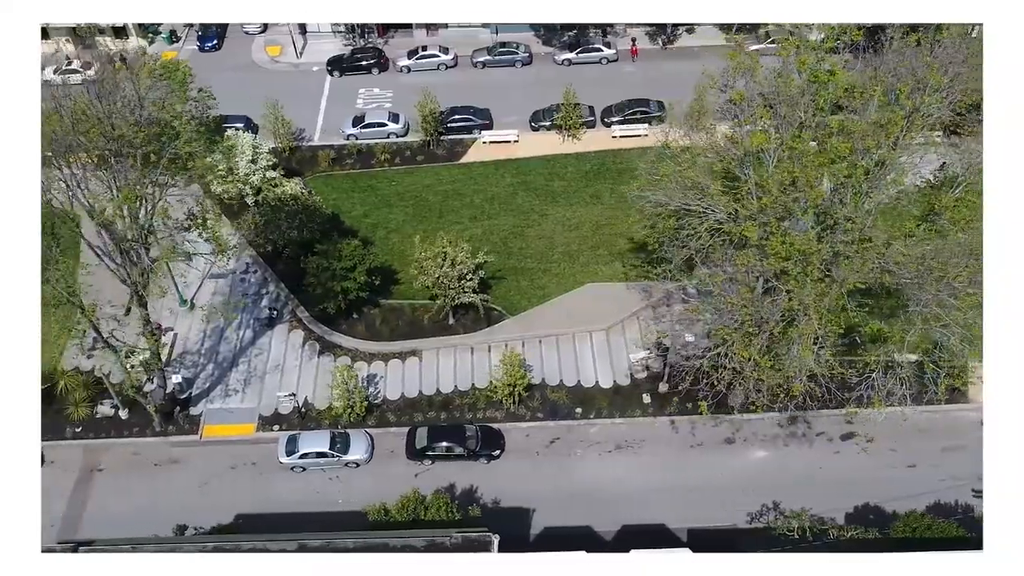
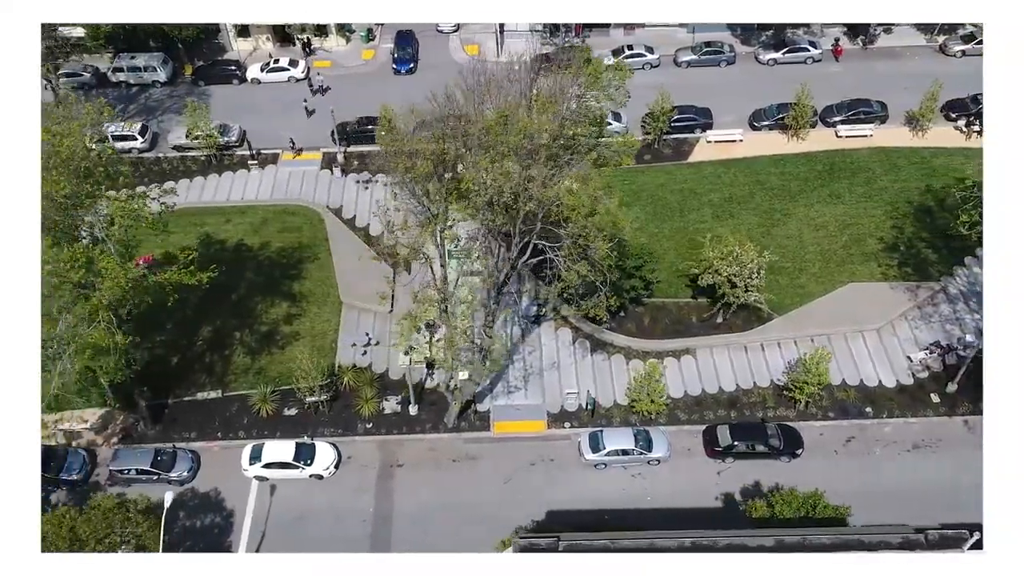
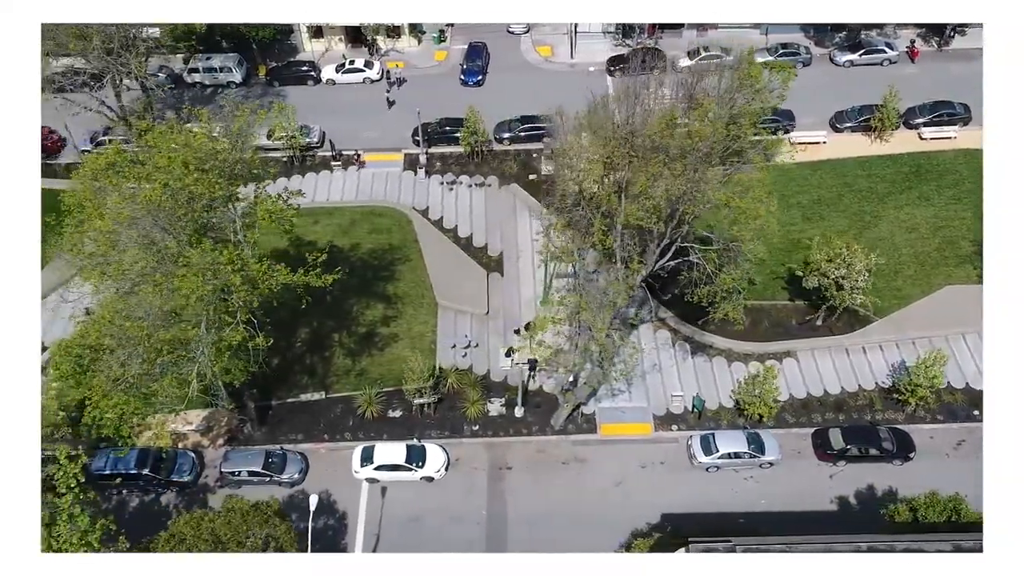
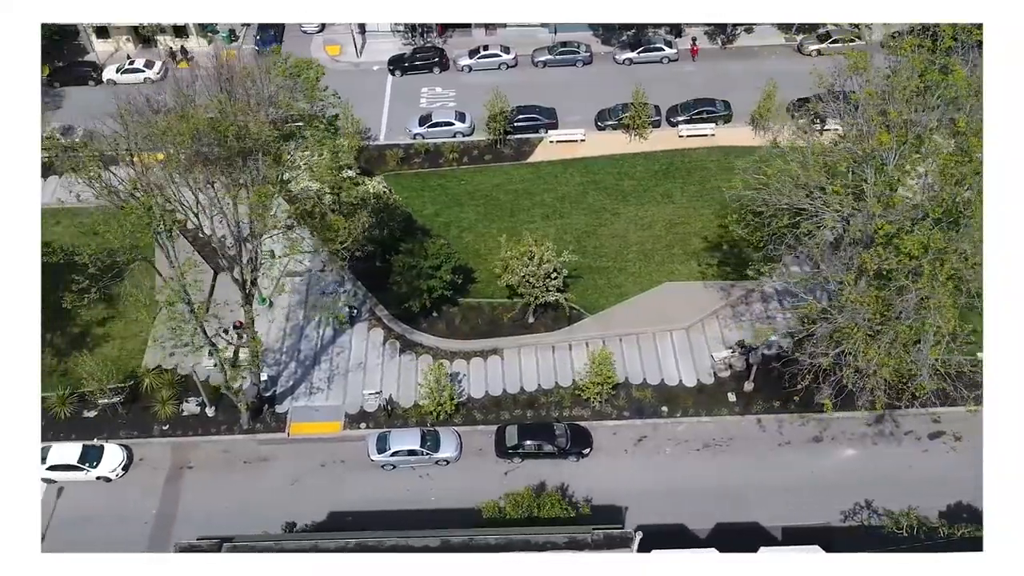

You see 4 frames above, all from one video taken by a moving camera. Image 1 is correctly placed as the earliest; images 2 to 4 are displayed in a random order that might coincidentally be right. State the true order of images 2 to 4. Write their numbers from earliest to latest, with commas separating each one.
4, 2, 3
